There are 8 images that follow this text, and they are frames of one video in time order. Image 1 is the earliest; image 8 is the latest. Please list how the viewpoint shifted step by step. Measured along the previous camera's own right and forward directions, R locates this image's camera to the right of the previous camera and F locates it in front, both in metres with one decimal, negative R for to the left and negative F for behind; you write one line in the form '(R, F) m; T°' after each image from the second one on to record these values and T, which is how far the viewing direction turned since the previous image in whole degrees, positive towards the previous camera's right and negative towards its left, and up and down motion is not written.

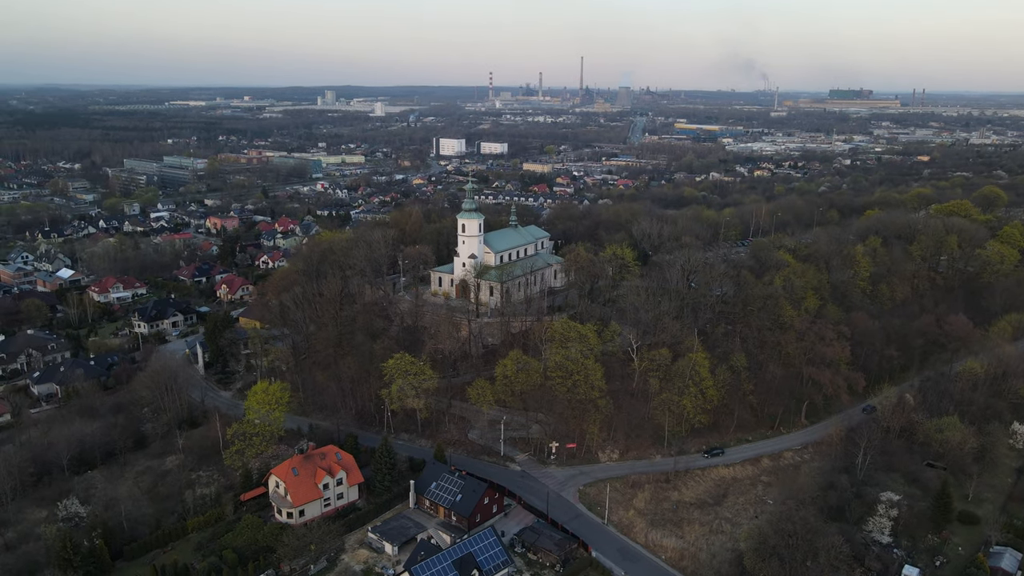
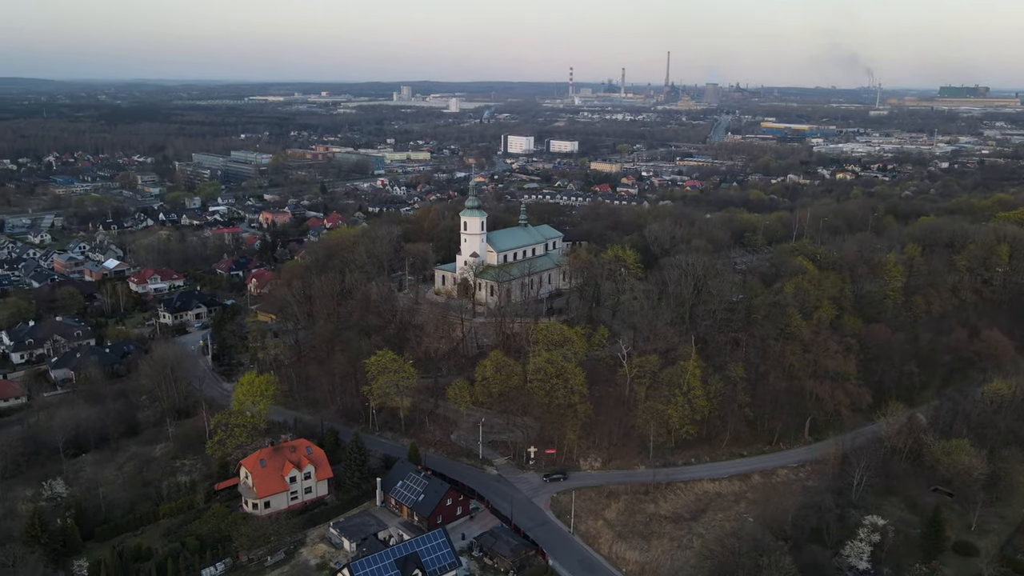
(+4.3, +0.4) m; -6°
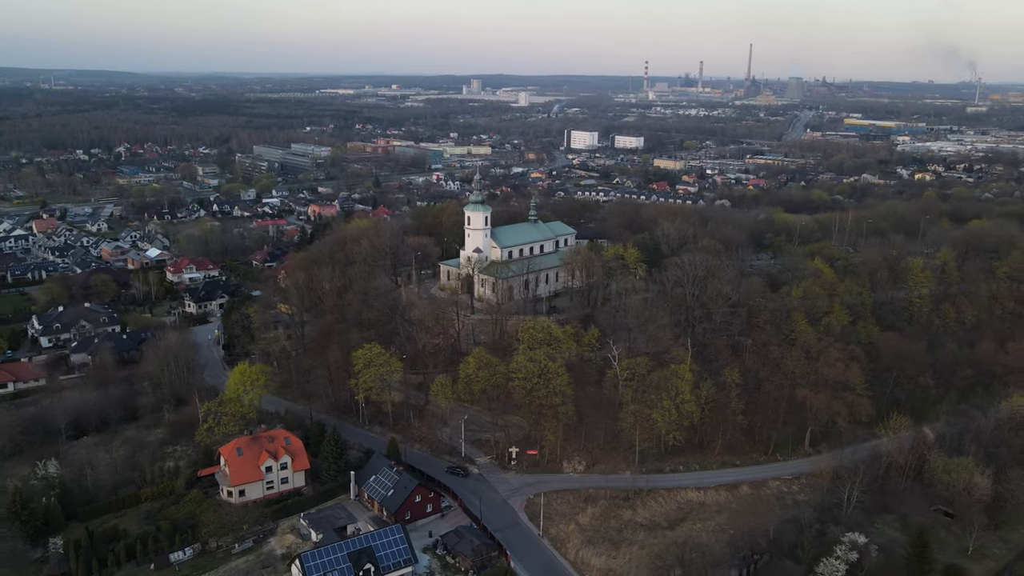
(+3.8, +0.4) m; -6°
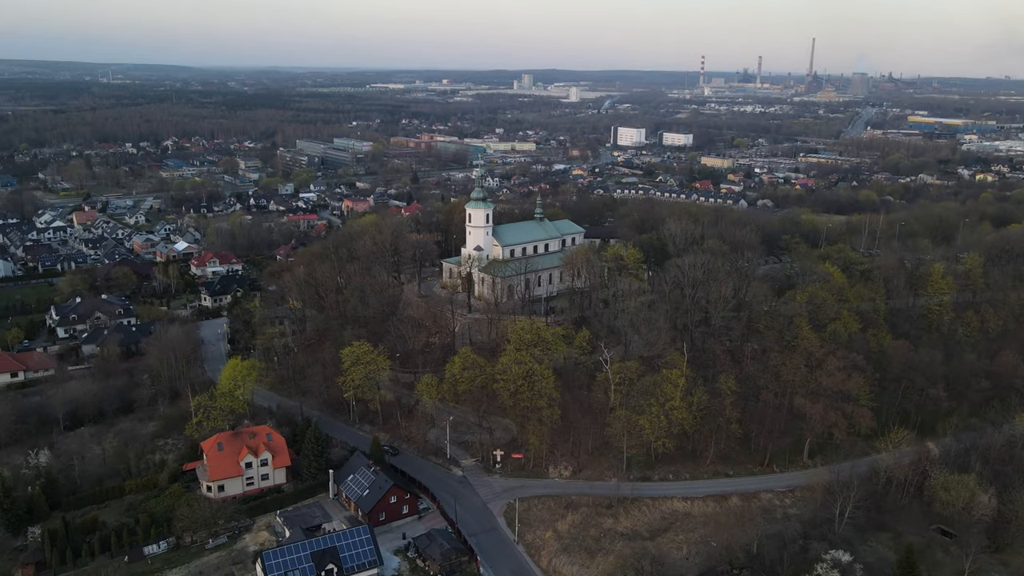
(+2.8, +0.6) m; -4°
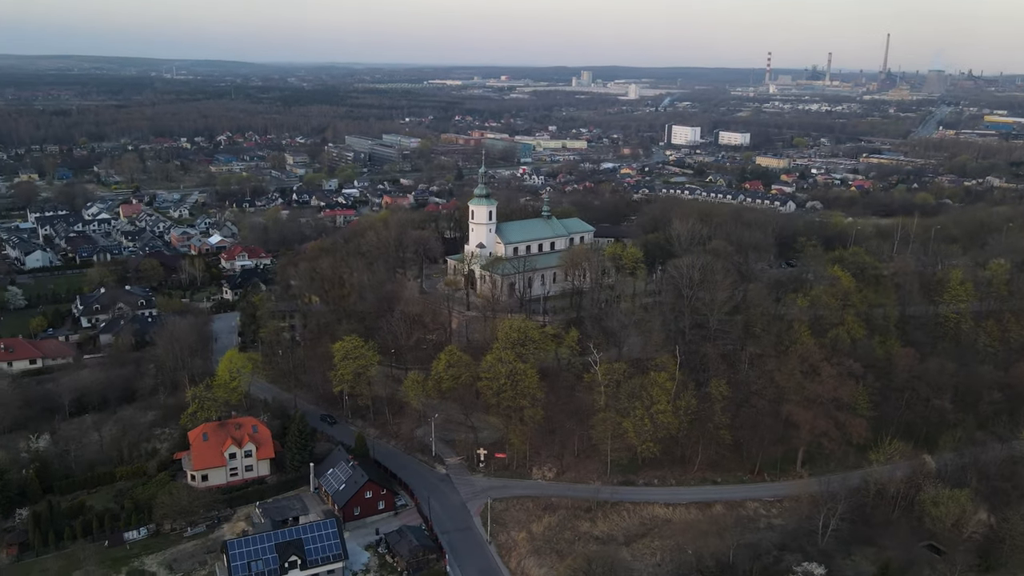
(+3.2, +0.3) m; -5°
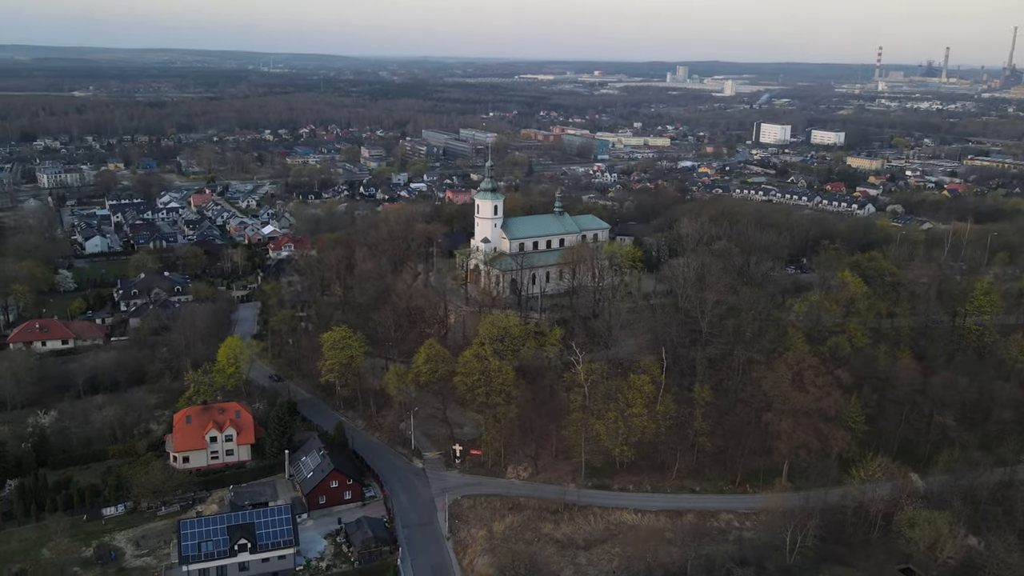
(+4.9, +0.6) m; -8°
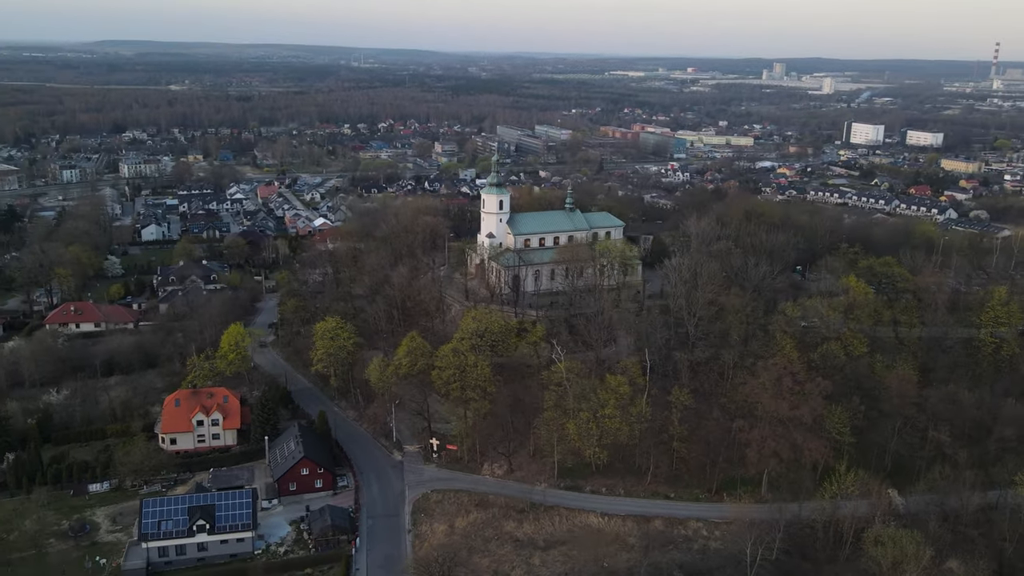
(+4.7, +0.6) m; -7°
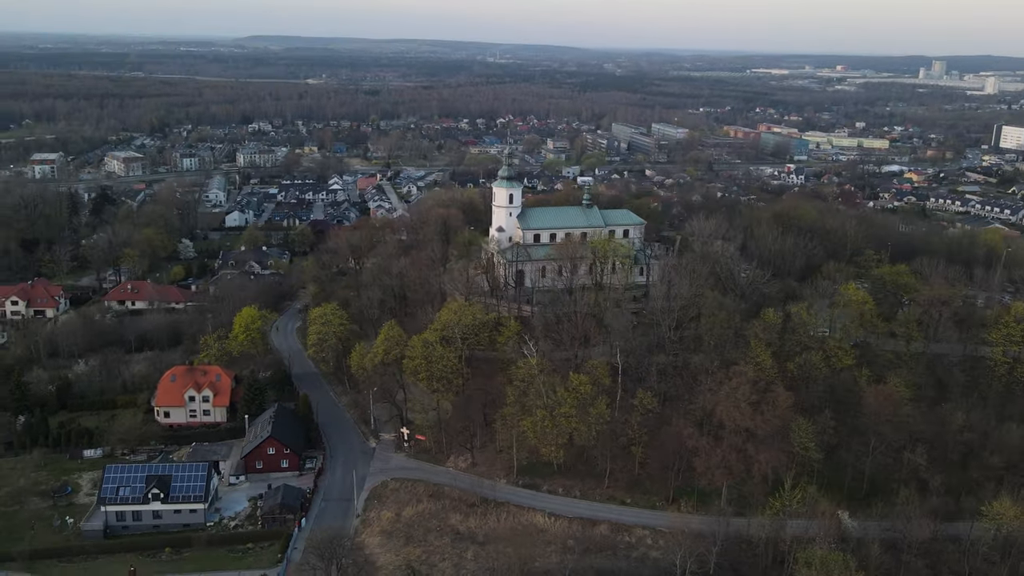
(+6.9, +1.2) m; -11°
